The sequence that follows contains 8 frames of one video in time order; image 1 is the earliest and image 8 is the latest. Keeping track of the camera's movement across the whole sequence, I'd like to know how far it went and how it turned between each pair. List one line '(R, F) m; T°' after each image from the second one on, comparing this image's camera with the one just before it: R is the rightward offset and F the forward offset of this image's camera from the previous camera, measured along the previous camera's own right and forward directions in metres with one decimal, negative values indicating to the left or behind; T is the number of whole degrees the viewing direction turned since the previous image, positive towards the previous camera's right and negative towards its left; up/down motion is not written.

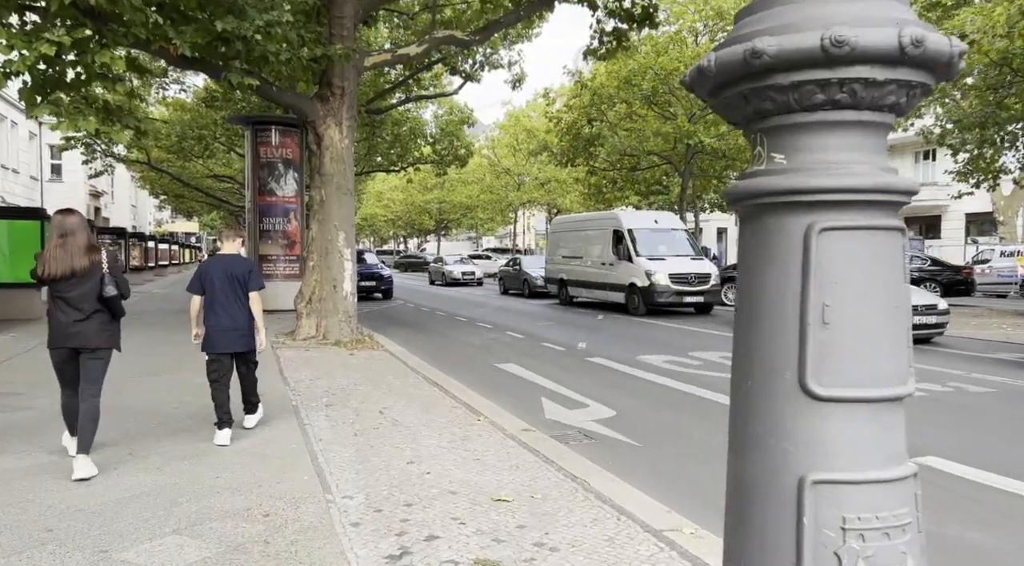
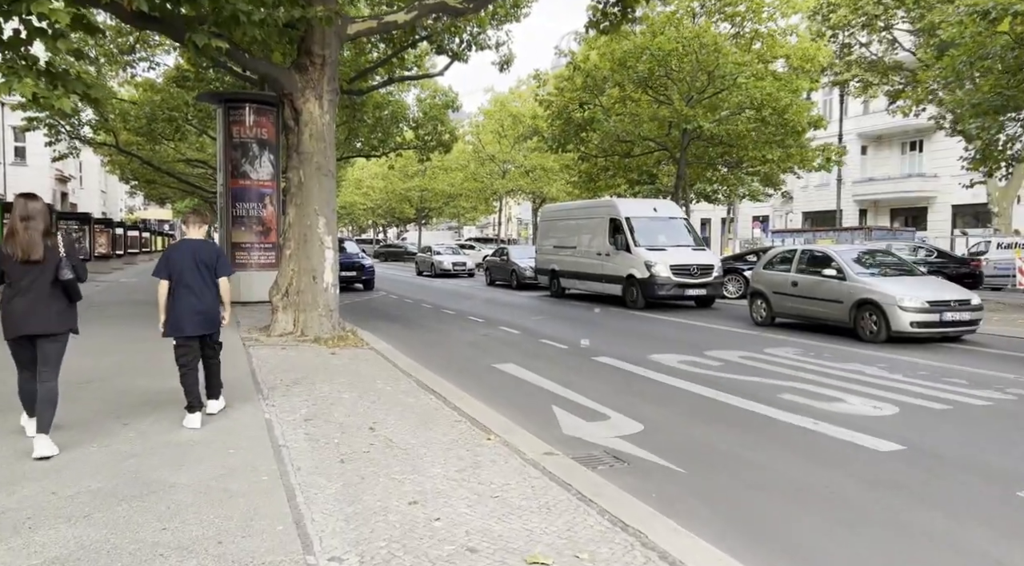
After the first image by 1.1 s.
(-0.3, +1.0) m; +2°
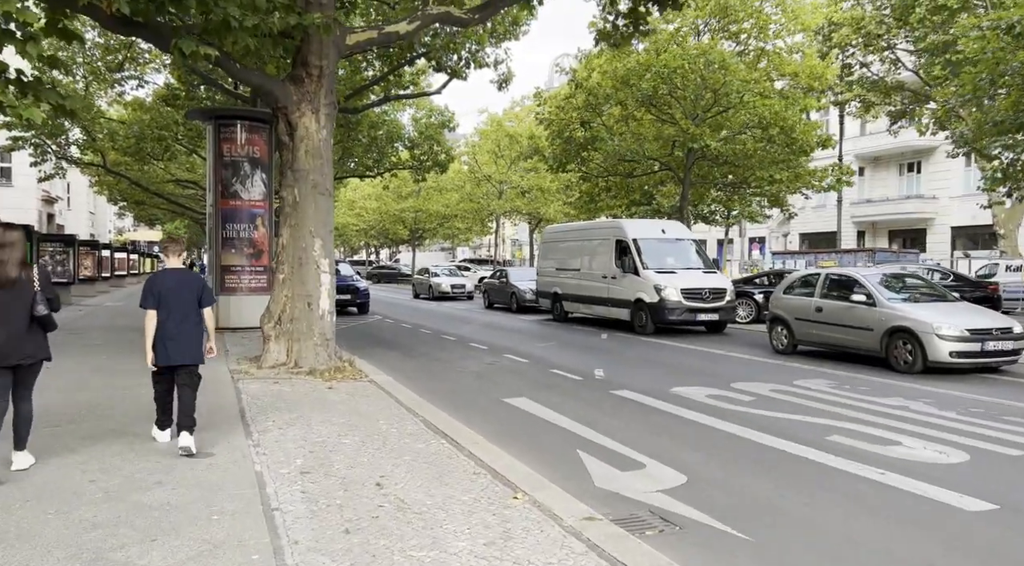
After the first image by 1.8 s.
(-0.2, +0.7) m; +1°
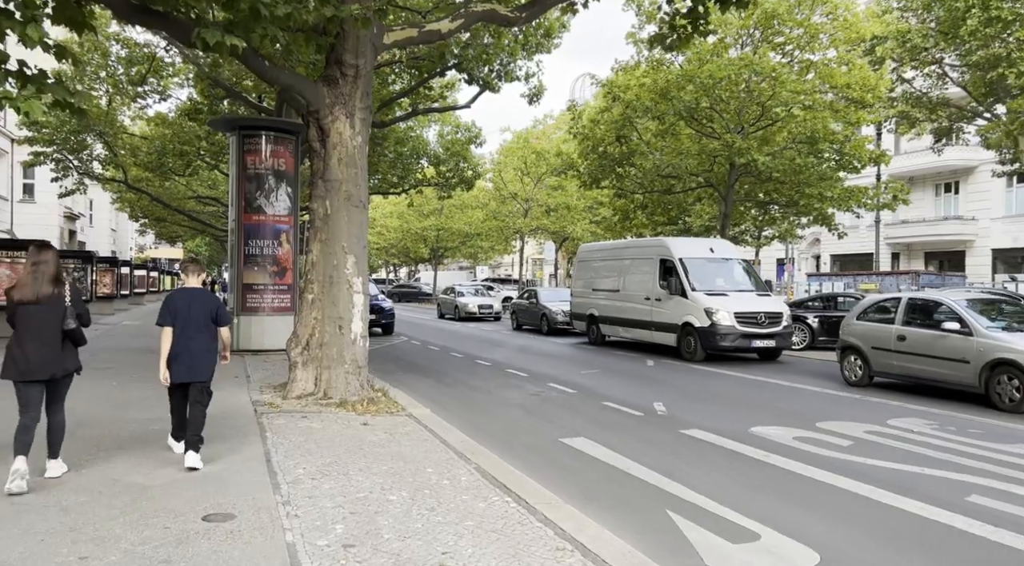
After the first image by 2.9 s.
(-0.4, +1.0) m; -1°
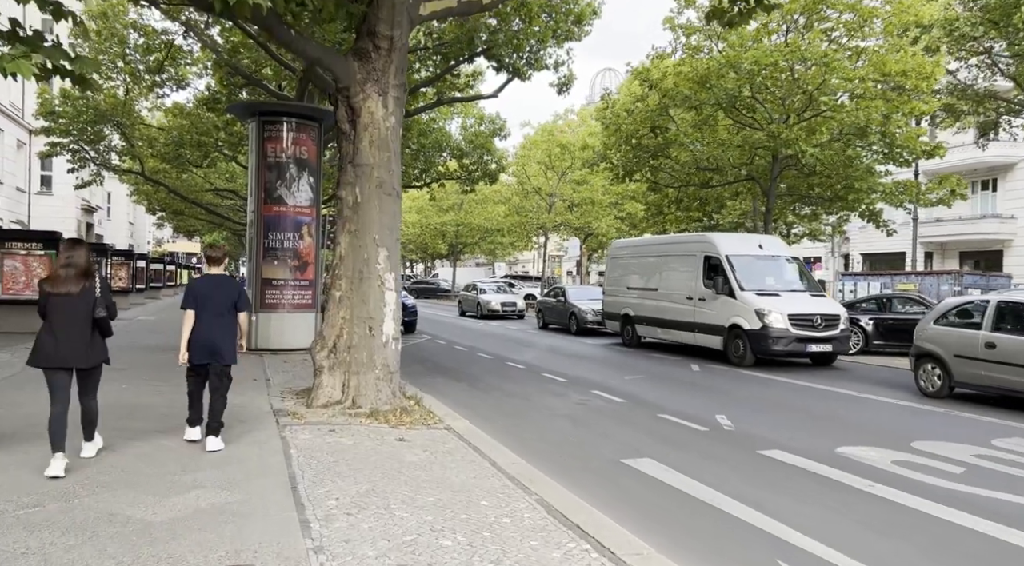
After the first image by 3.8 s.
(-0.4, +0.9) m; -1°
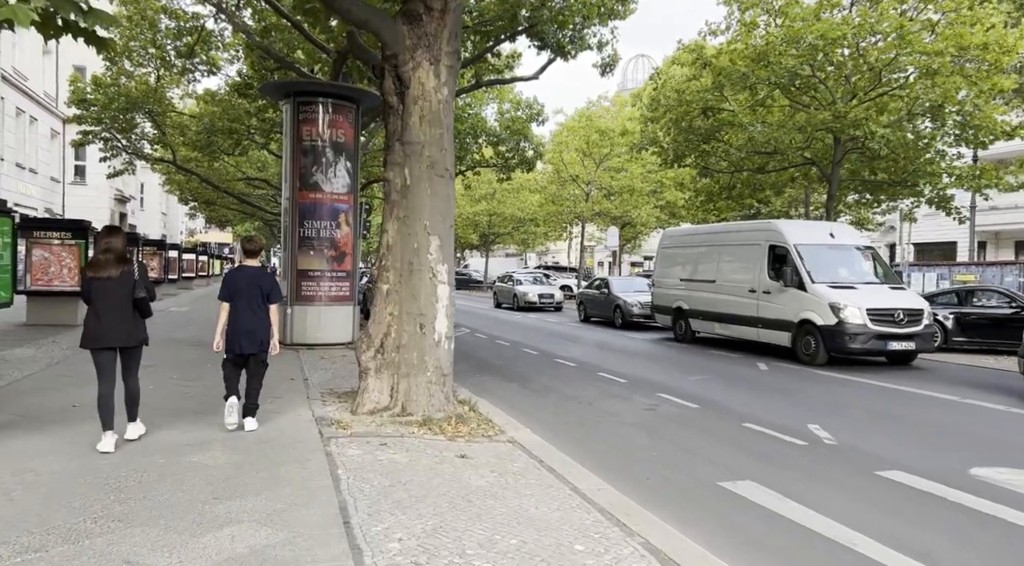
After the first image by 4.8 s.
(-0.4, +0.9) m; -2°
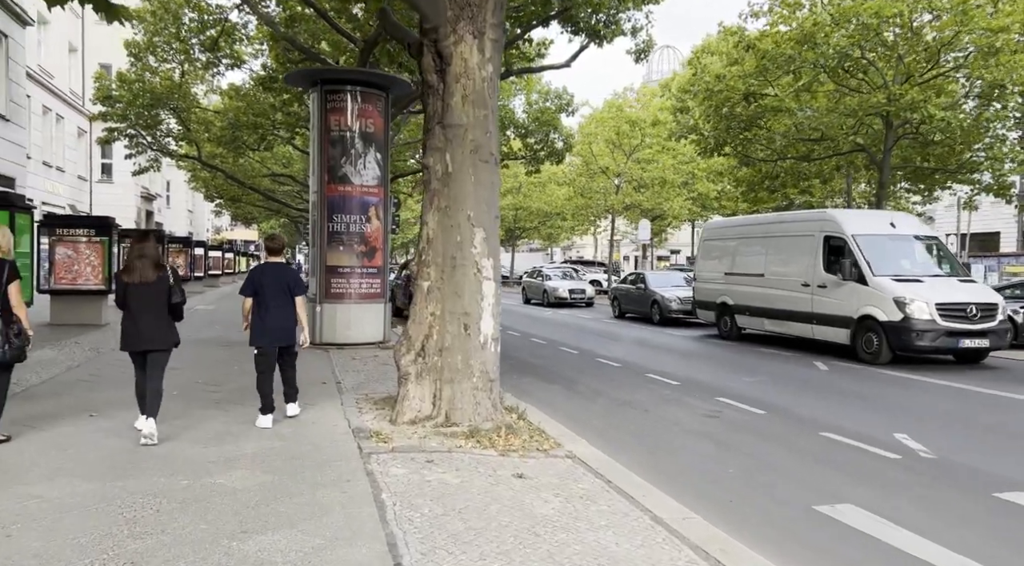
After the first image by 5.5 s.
(-0.3, +0.7) m; -2°
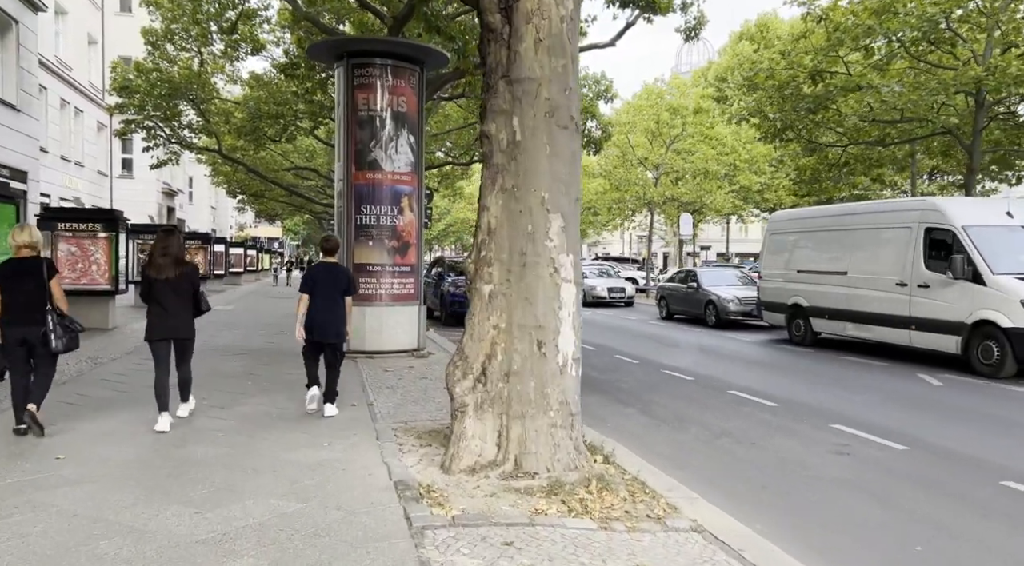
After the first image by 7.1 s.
(-0.4, +1.5) m; -2°
